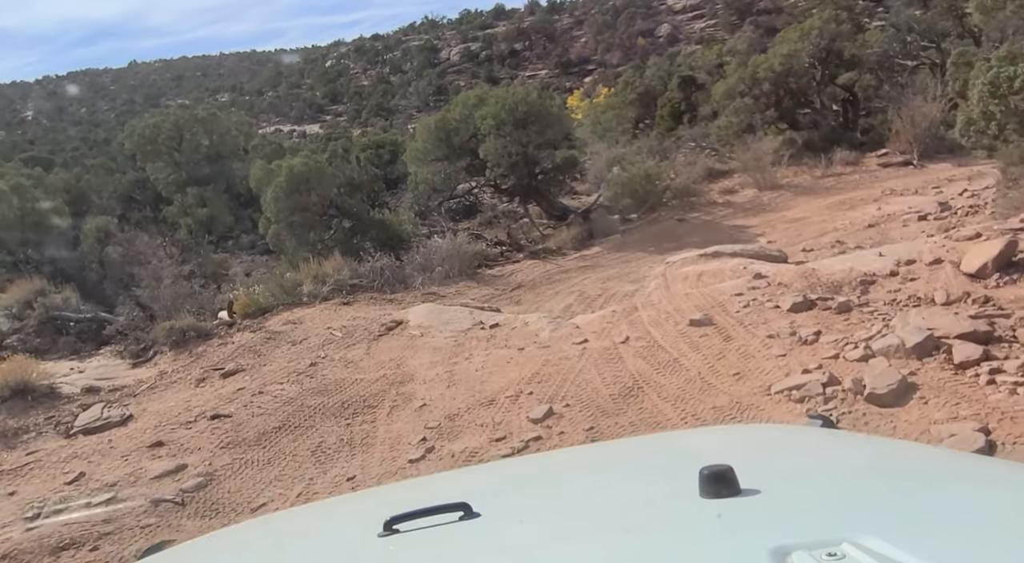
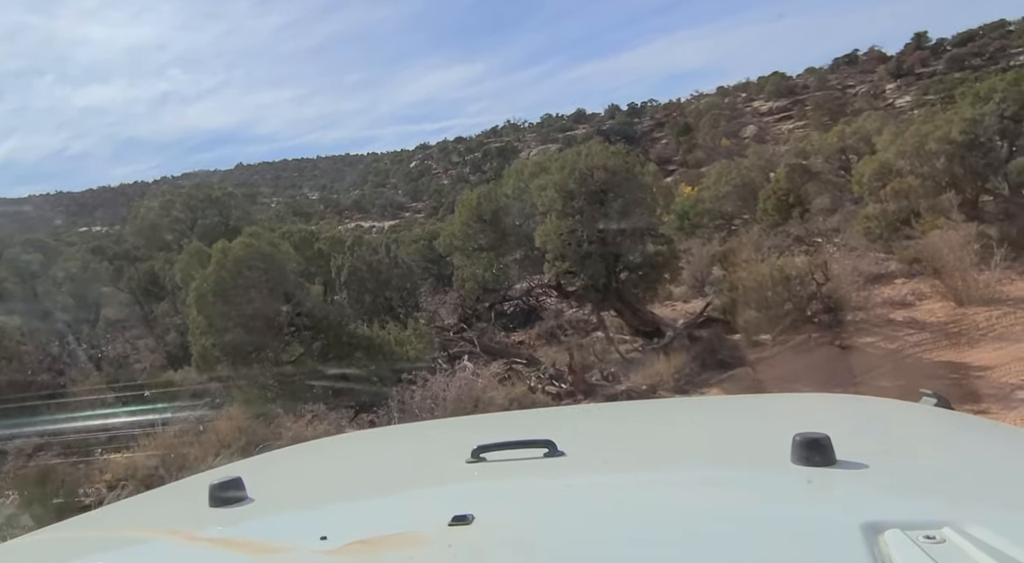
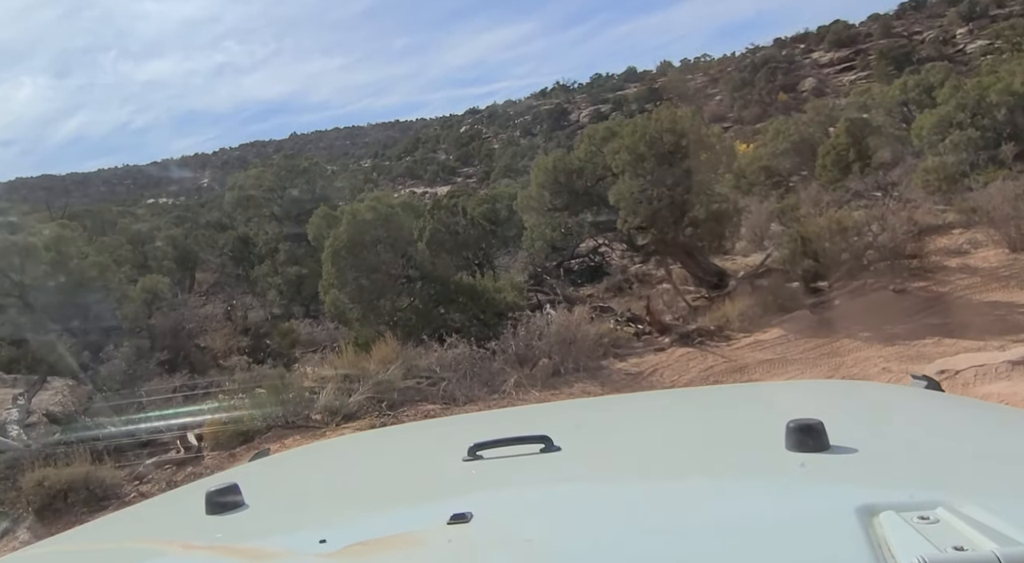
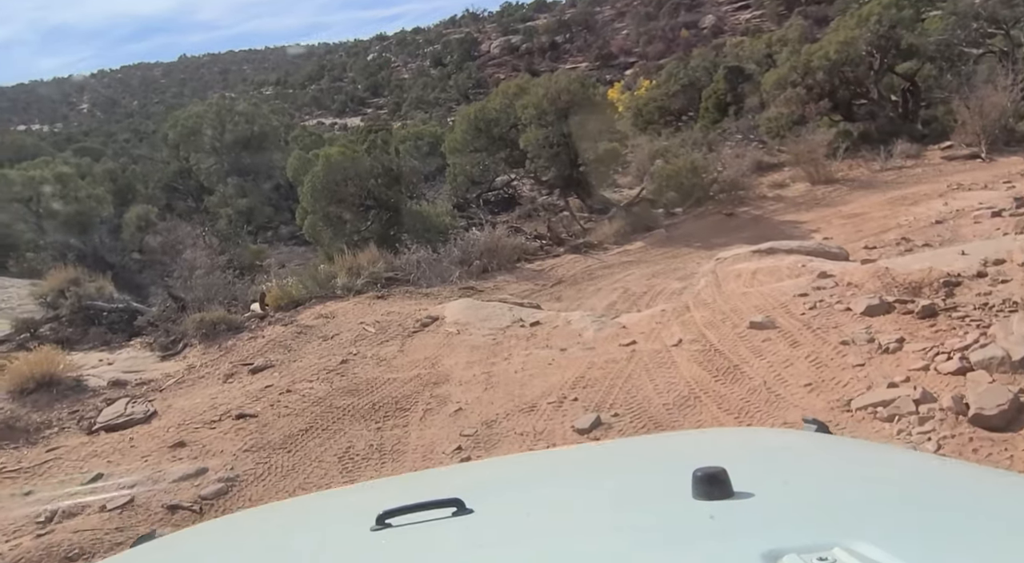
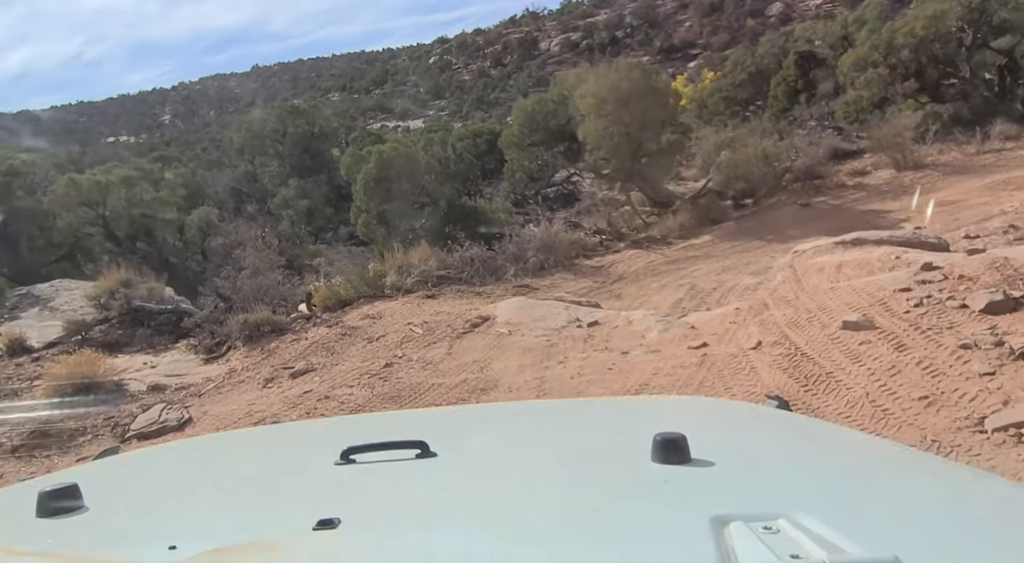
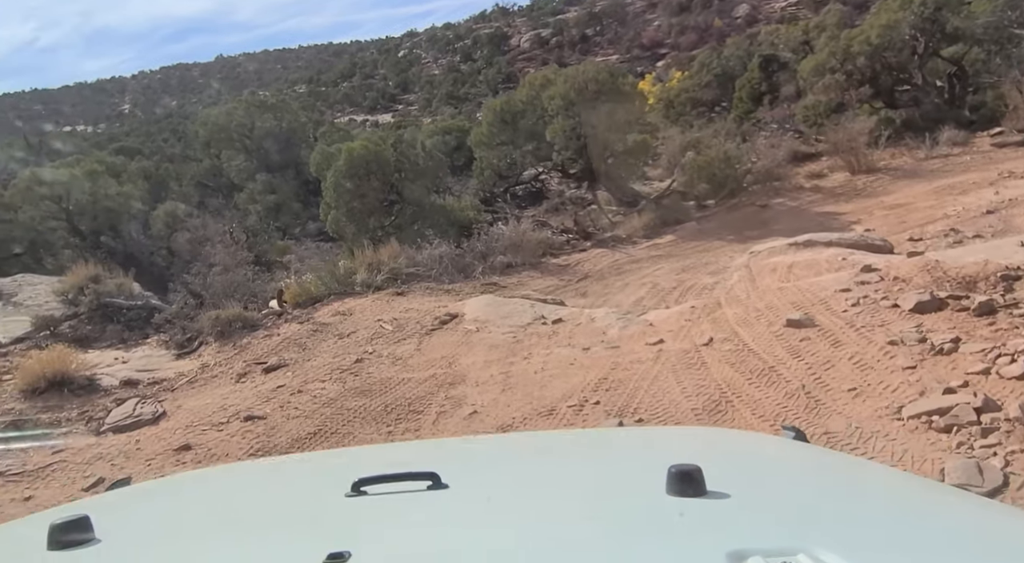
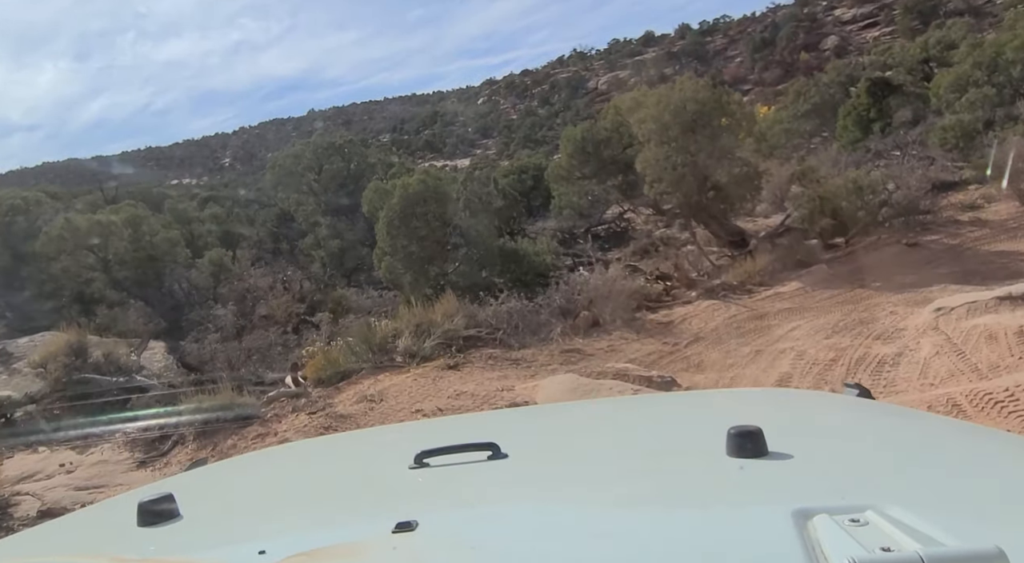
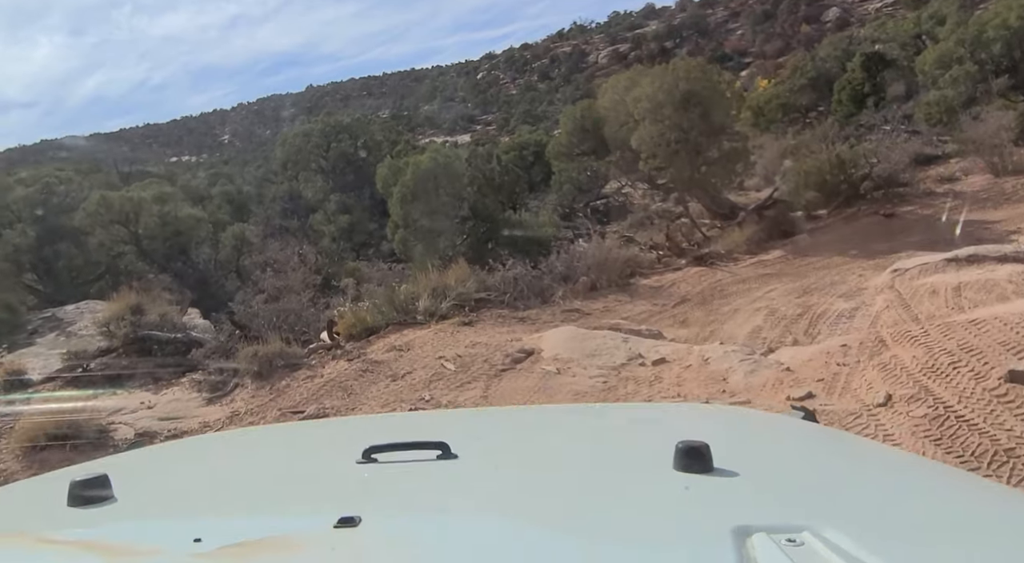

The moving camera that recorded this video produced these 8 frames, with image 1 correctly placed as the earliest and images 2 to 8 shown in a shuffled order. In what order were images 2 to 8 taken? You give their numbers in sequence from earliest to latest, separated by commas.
4, 6, 5, 8, 7, 3, 2
